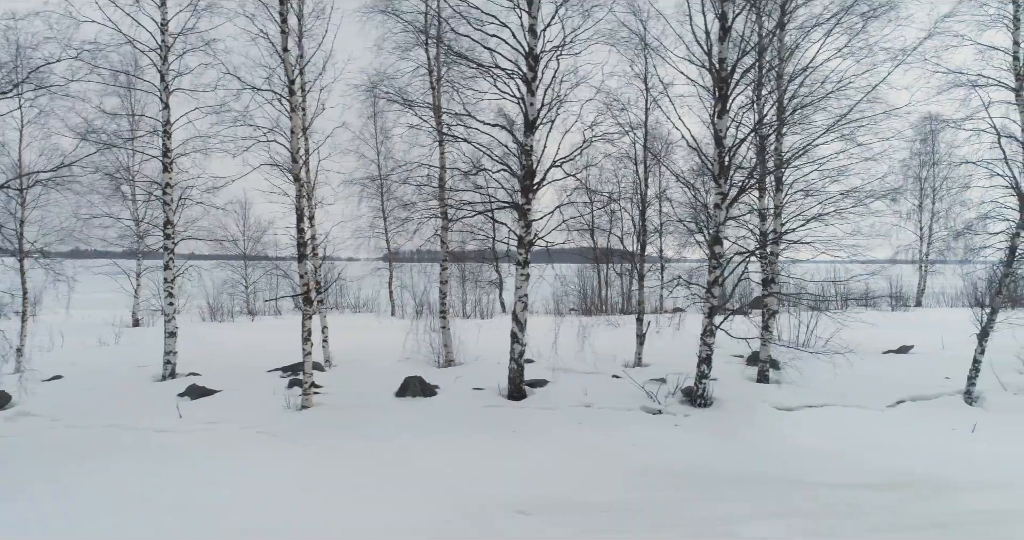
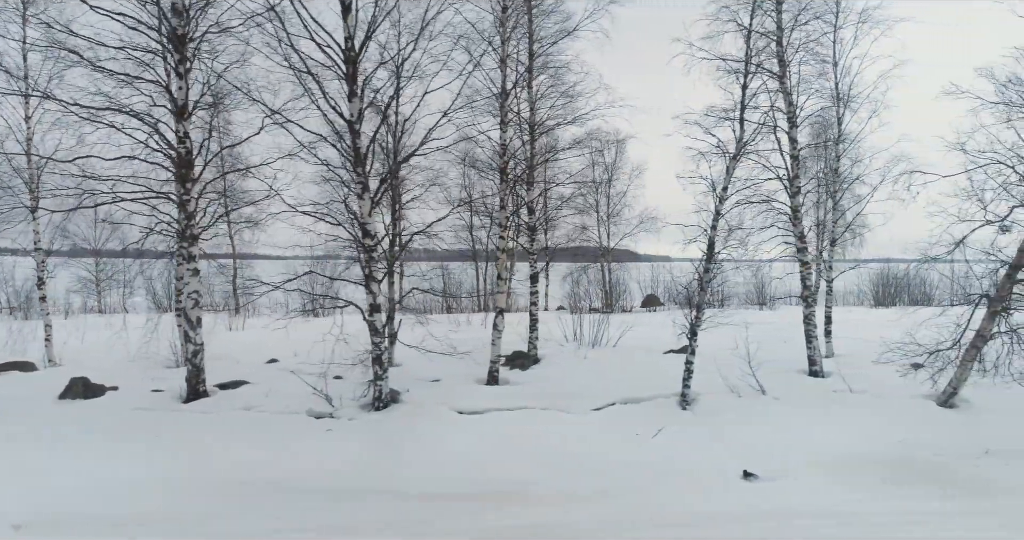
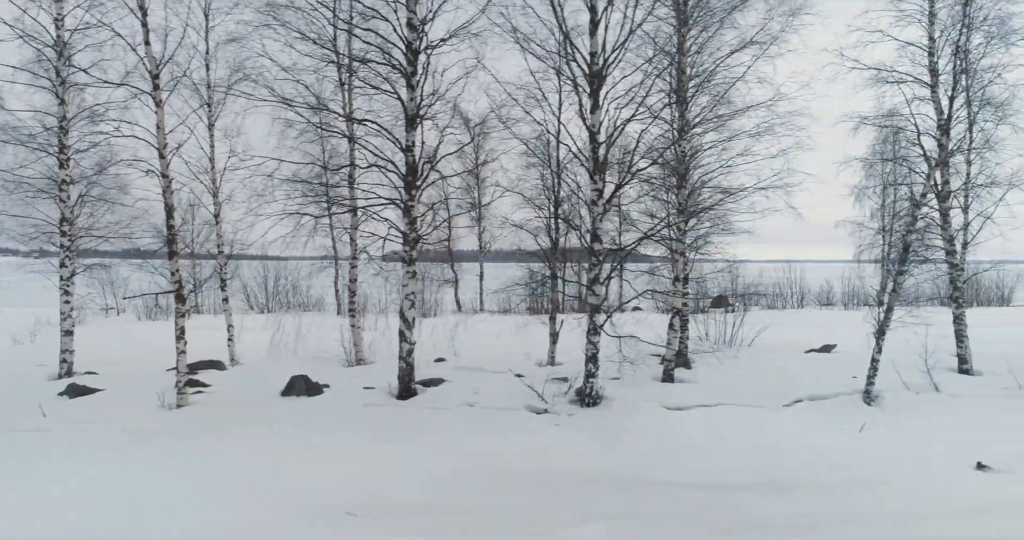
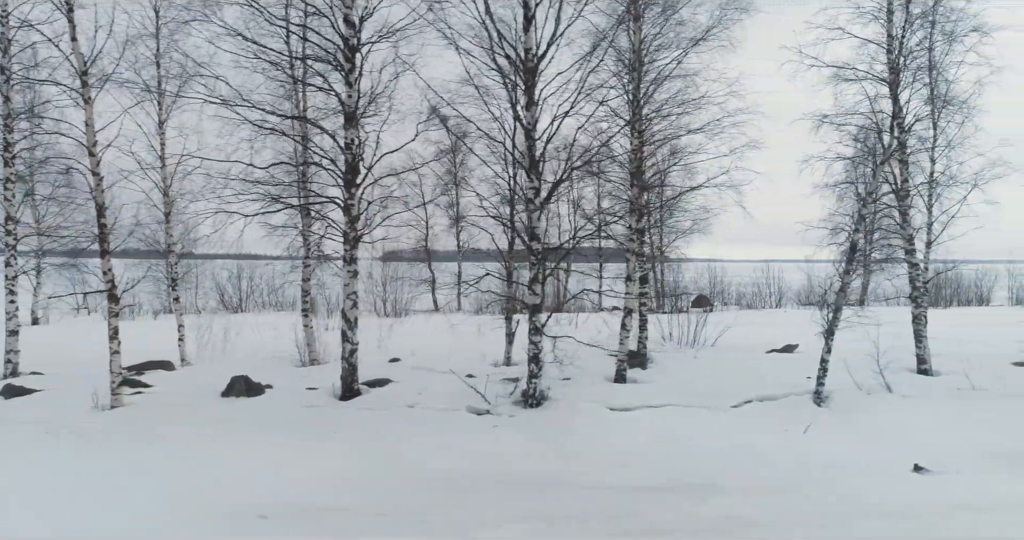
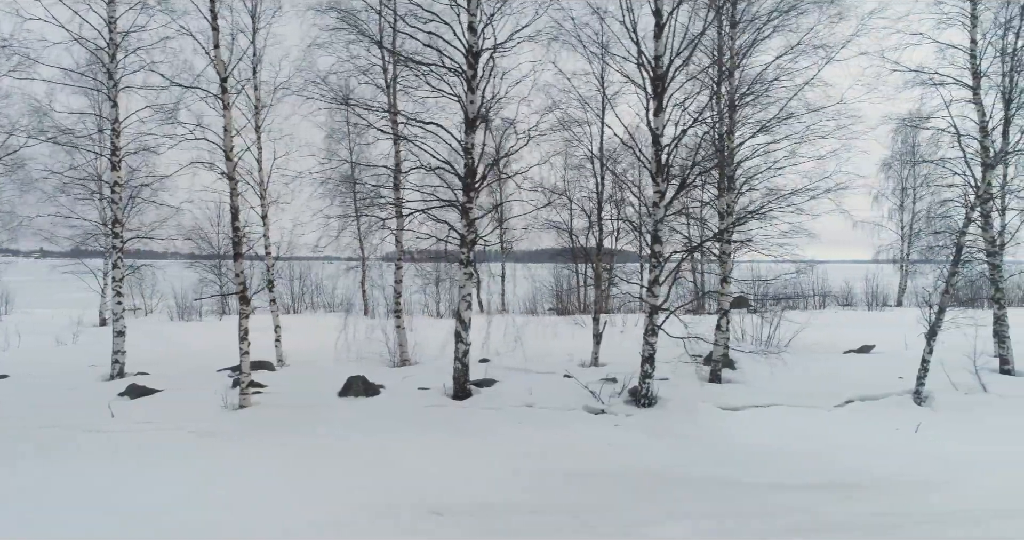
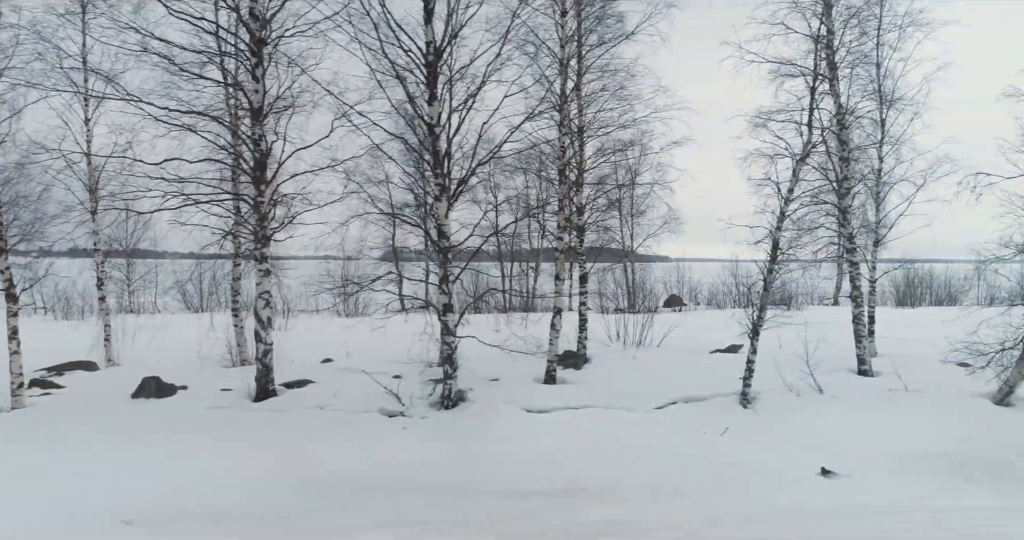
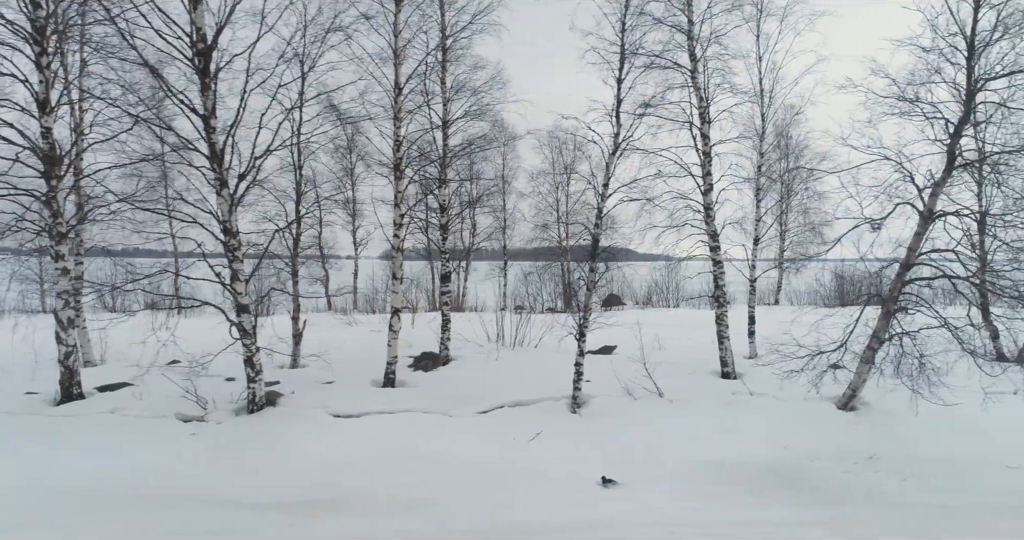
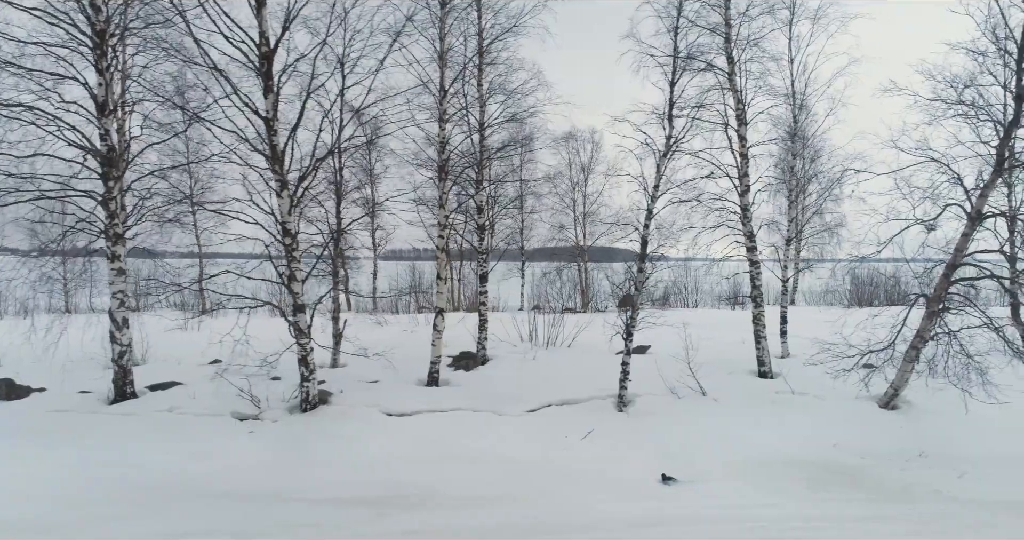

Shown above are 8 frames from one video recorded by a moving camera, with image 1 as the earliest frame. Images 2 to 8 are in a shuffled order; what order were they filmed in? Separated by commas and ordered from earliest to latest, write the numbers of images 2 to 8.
5, 3, 4, 6, 2, 8, 7
